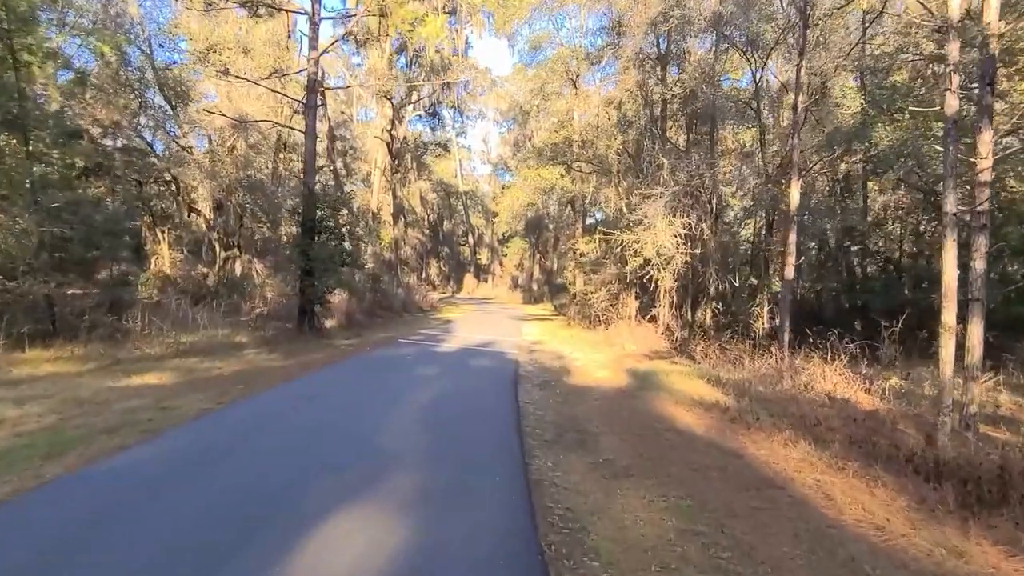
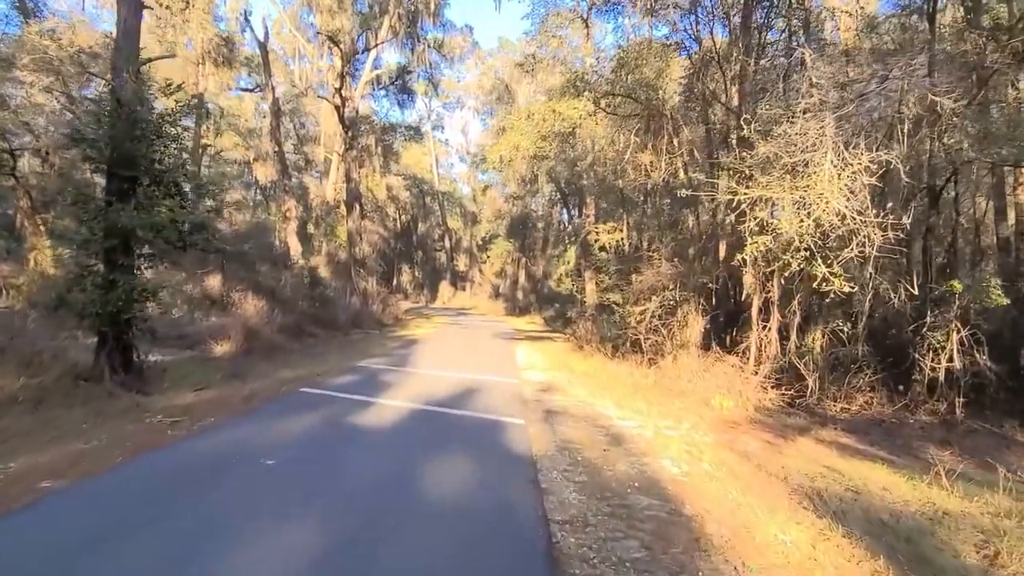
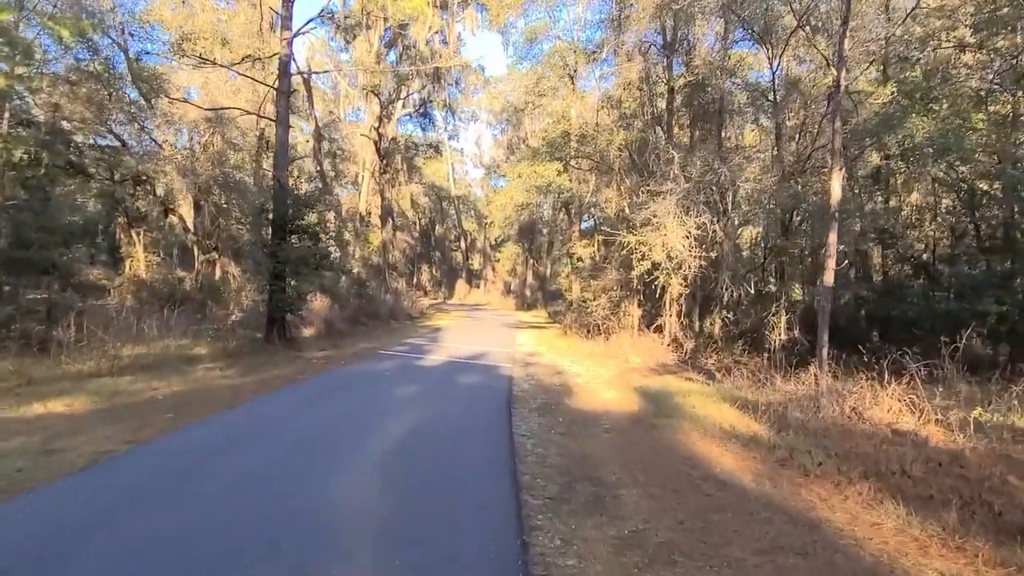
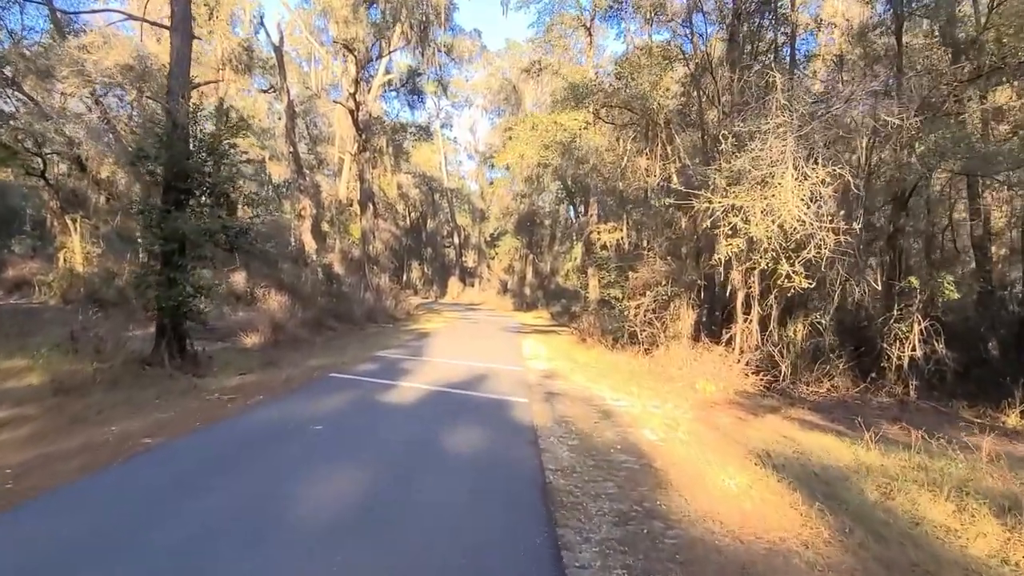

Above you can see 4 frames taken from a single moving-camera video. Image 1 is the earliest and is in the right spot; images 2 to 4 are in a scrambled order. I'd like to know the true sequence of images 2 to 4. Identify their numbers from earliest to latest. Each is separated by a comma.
3, 4, 2
